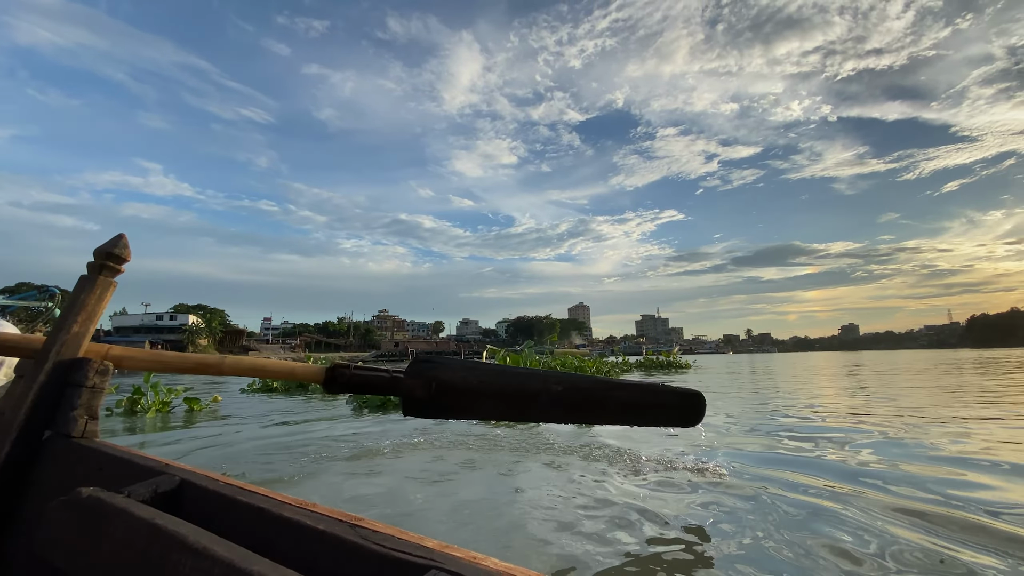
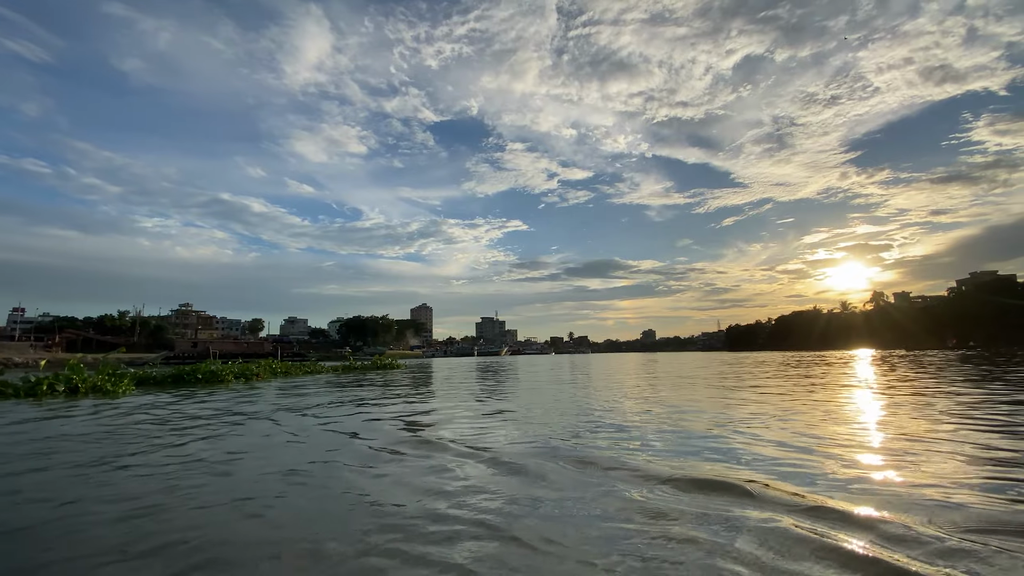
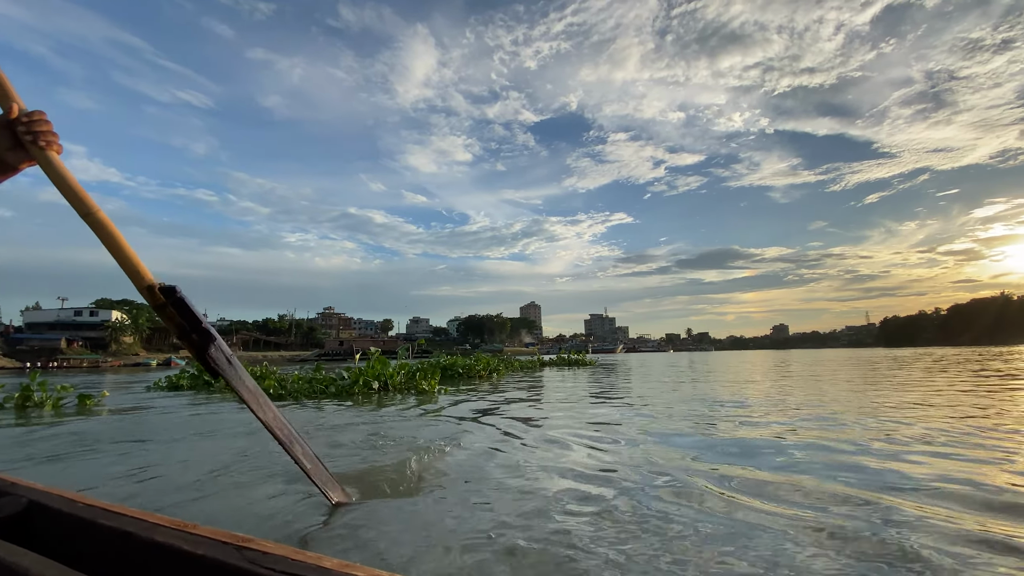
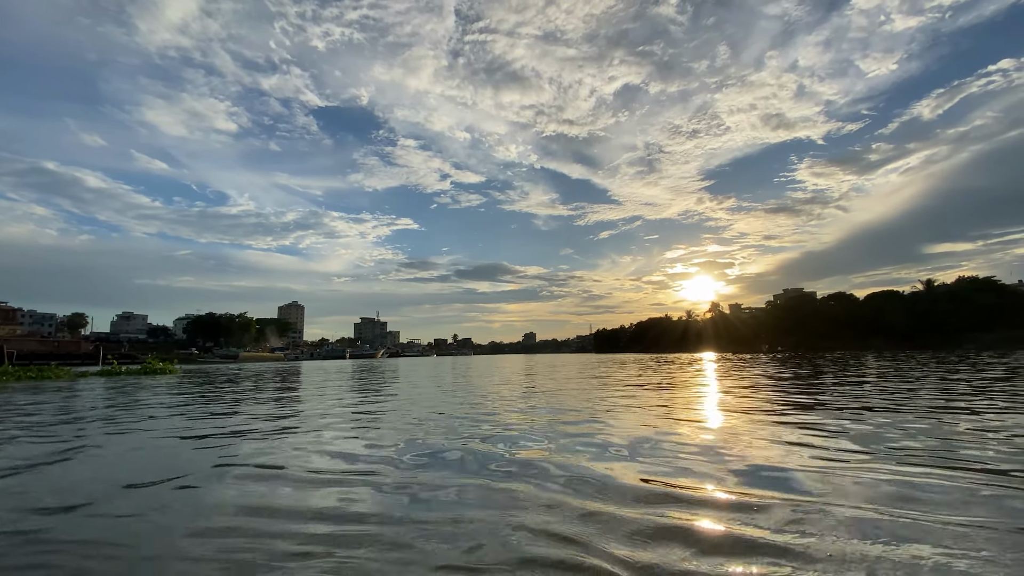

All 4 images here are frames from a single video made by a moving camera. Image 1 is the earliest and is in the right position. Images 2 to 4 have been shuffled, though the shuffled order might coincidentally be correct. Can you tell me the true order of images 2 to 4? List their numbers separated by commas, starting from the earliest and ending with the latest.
3, 2, 4
